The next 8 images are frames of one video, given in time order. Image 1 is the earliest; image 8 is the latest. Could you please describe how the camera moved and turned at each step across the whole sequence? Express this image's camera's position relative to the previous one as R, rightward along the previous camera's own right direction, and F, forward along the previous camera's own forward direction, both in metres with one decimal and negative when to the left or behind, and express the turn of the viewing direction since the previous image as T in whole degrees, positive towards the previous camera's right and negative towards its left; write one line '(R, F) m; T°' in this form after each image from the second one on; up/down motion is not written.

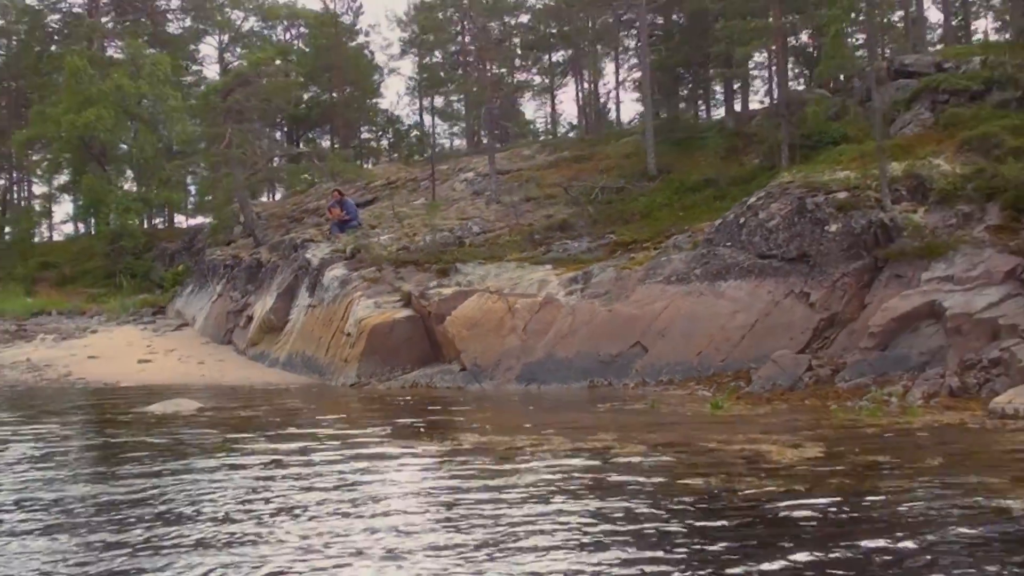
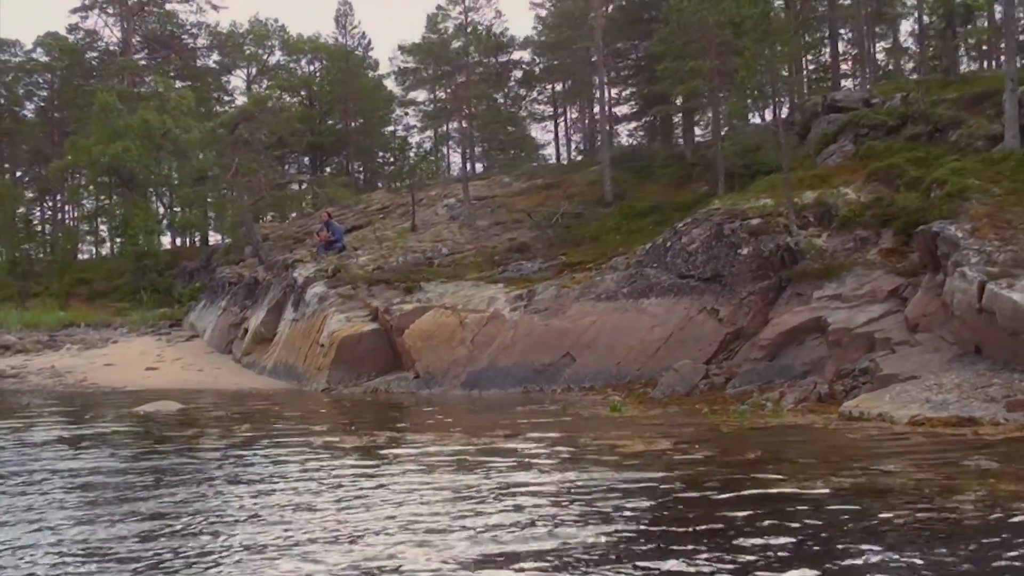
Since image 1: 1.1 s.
(+1.3, -2.0) m; -2°
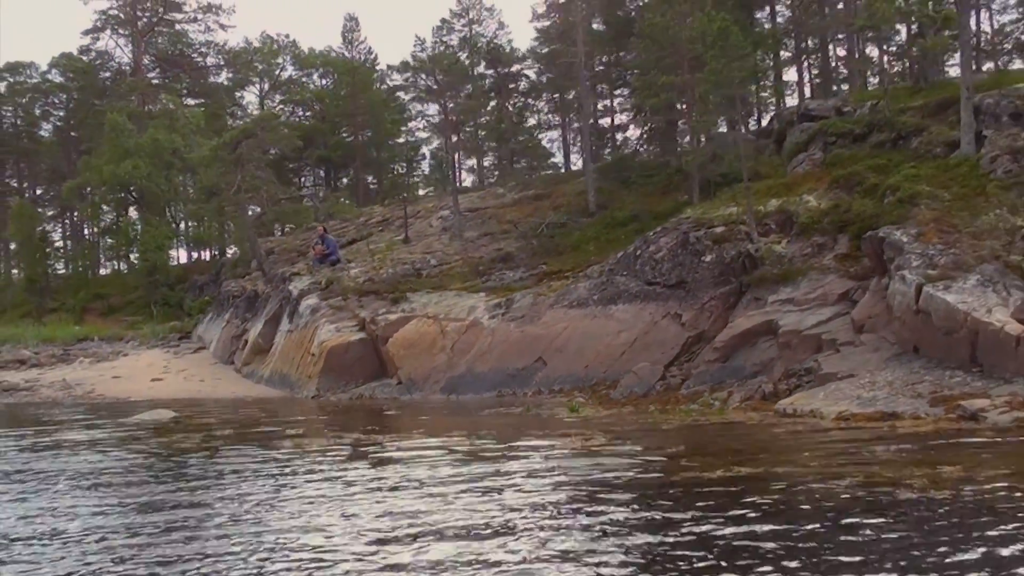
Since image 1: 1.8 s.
(+0.8, -0.9) m; -1°
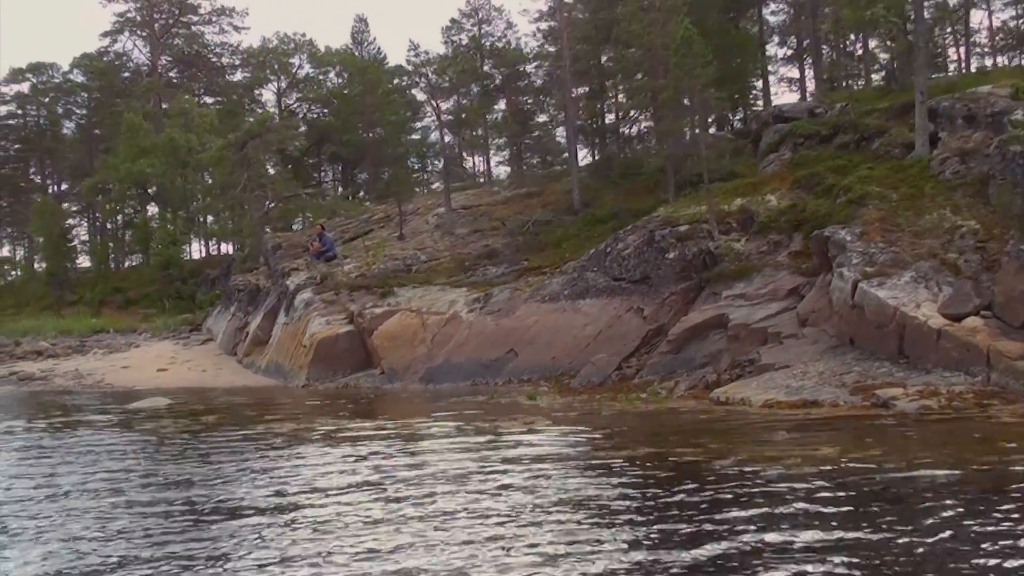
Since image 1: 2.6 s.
(+0.9, -1.2) m; -1°
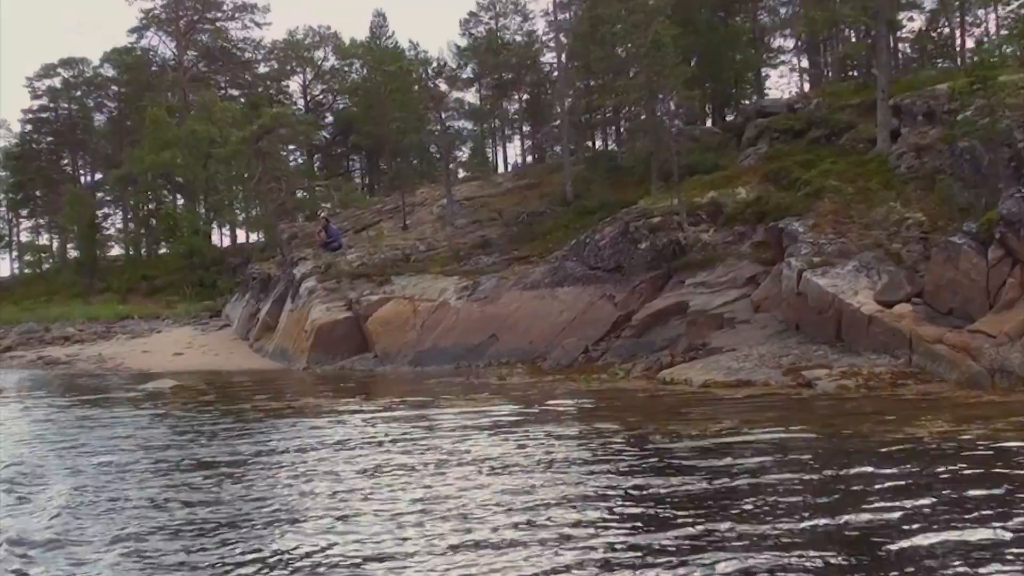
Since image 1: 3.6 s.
(+0.9, -1.4) m; -2°
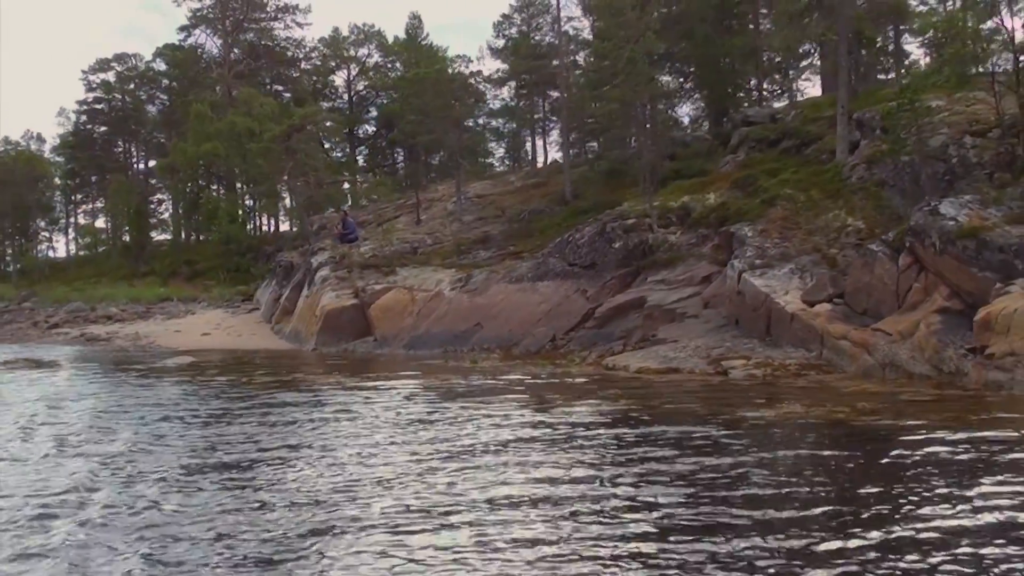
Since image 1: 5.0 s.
(+1.3, -2.2) m; -2°
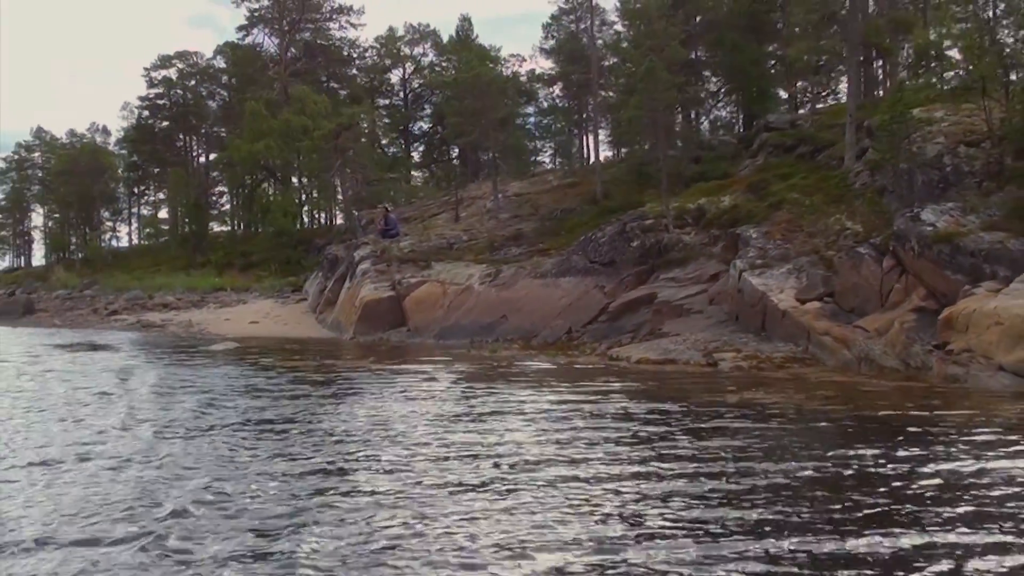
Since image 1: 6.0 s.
(+0.7, -1.7) m; -2°
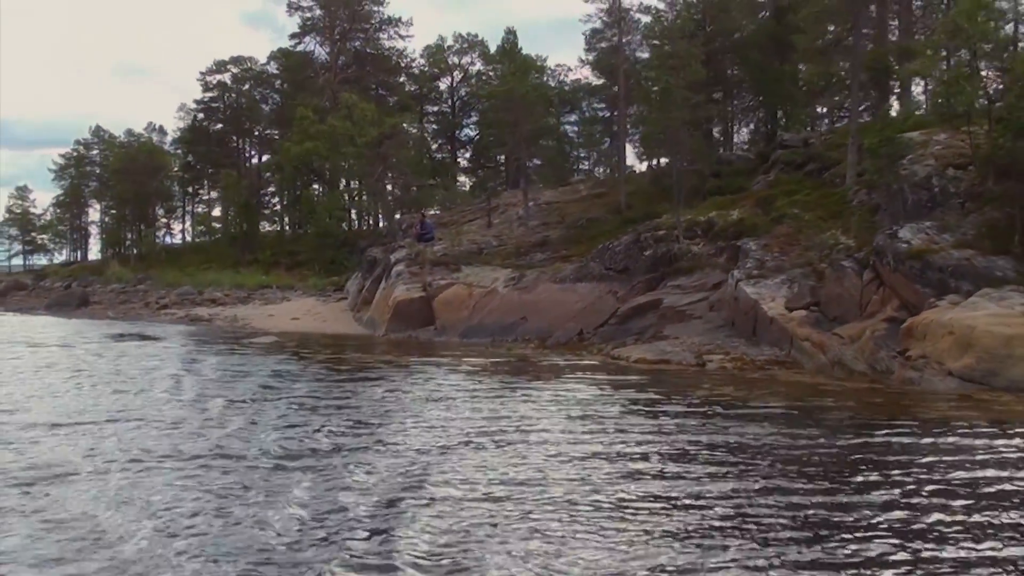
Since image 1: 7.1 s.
(+0.6, -2.0) m; -2°
